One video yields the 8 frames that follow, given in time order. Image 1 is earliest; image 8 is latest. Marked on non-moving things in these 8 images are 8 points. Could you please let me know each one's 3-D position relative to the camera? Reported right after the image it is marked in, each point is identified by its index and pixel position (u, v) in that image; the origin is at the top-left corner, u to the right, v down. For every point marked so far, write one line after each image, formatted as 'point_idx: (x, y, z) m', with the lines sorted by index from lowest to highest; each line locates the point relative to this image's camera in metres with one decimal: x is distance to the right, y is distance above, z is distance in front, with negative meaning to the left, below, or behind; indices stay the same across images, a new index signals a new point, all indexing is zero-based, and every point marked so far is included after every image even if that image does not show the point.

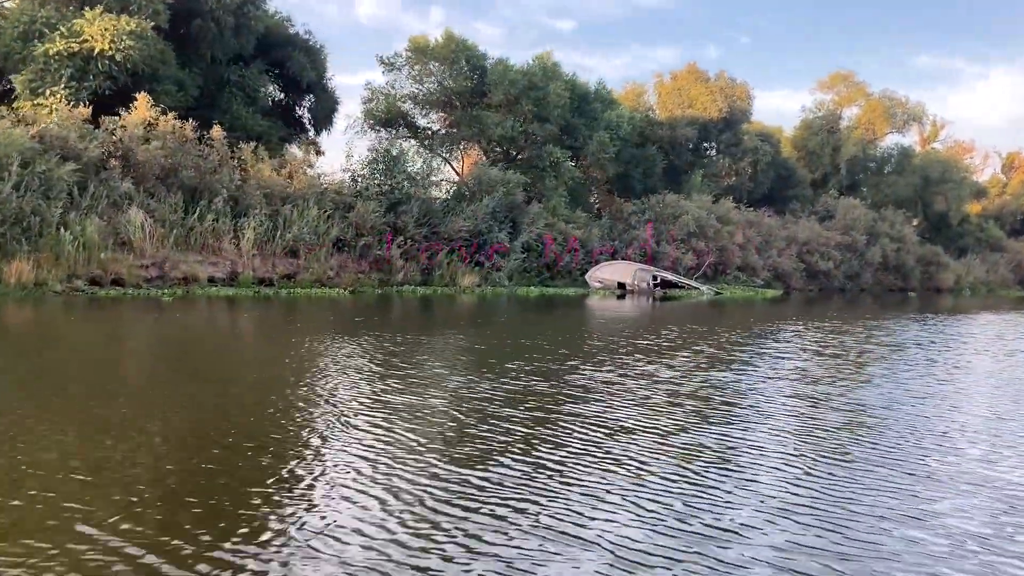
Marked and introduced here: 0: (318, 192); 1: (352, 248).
0: (-3.9, +1.9, +19.0) m
1: (-3.2, +0.8, +19.1) m
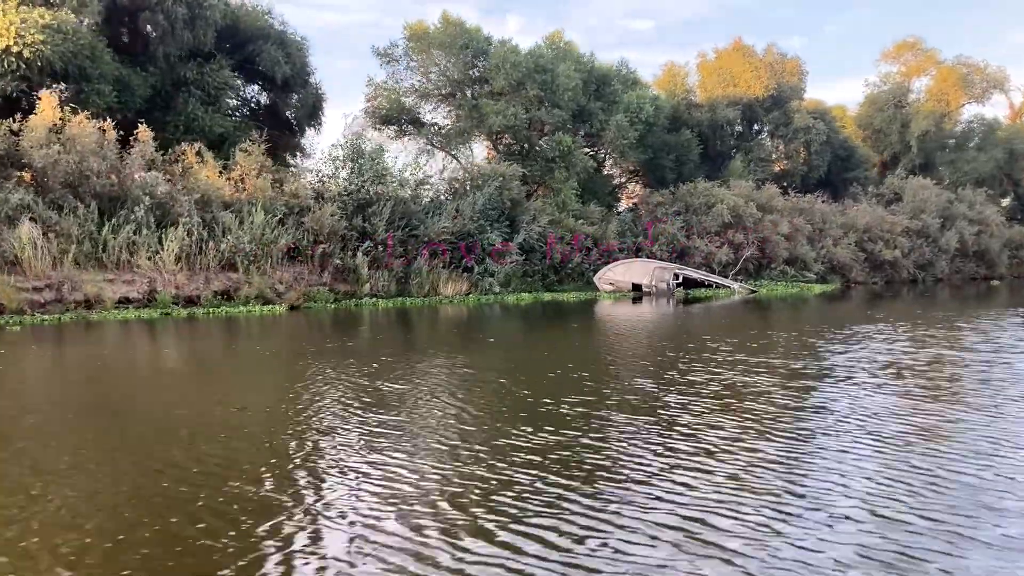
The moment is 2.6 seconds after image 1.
0: (-4.3, +1.6, +16.8) m
1: (-3.6, +0.5, +16.8) m
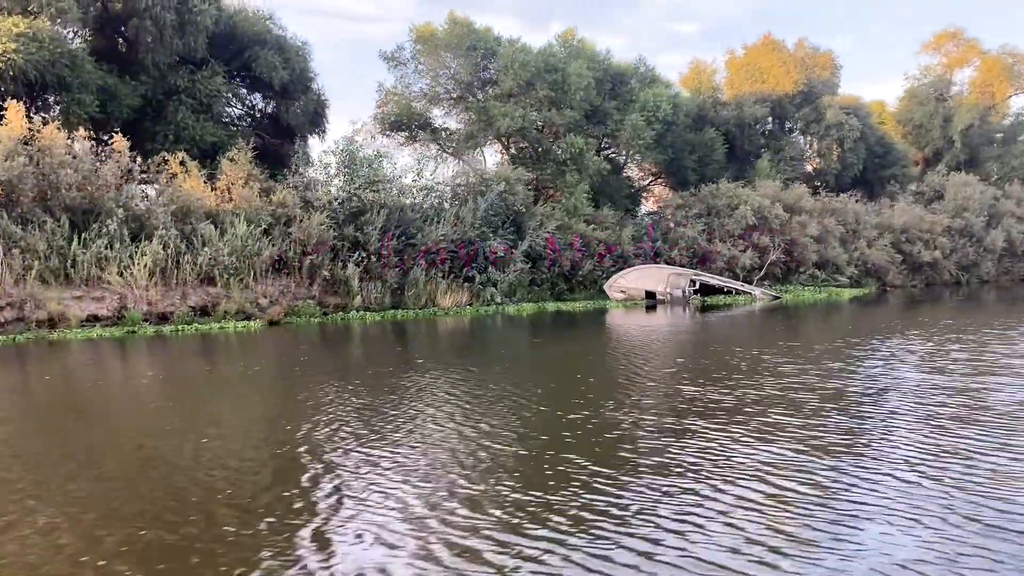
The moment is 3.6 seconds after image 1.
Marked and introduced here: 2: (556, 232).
0: (-4.3, +1.3, +16.0) m
1: (-3.6, +0.3, +16.0) m
2: (+0.9, +1.1, +19.9) m
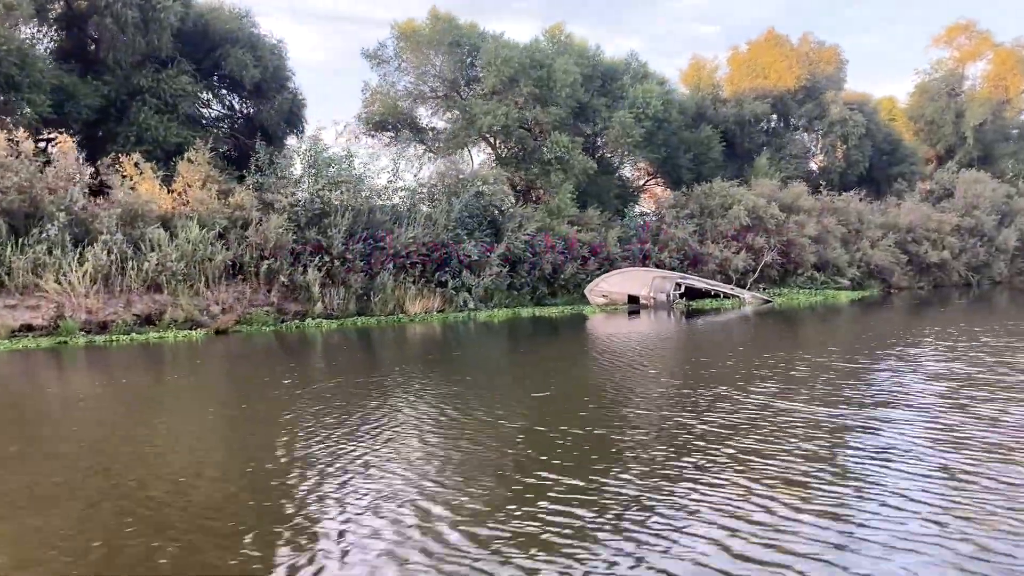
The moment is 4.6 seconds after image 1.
0: (-4.9, +1.2, +15.3) m
1: (-4.1, +0.2, +15.3) m
2: (+0.5, +1.0, +19.0) m
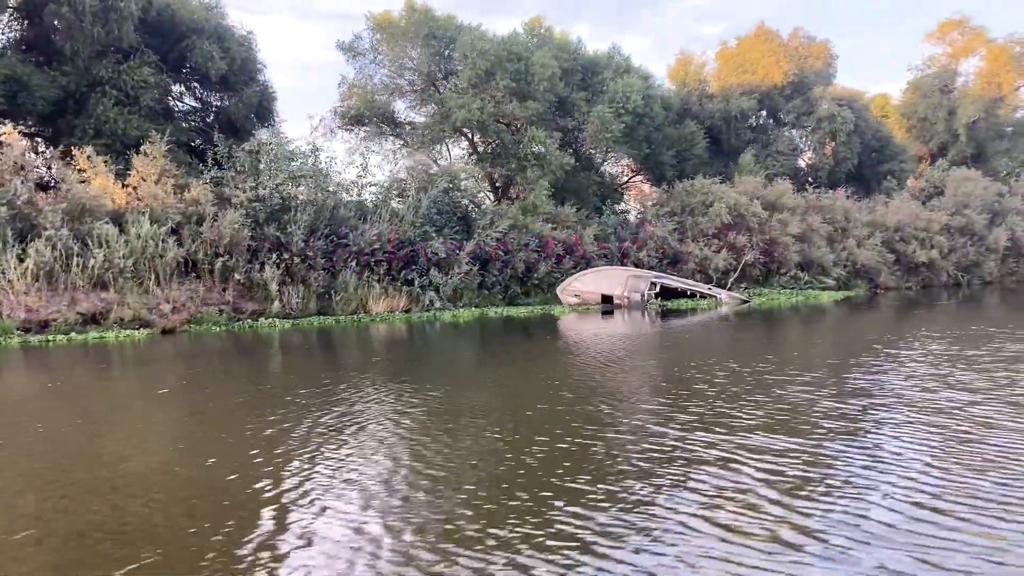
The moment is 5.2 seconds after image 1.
0: (-5.4, +1.3, +14.8) m
1: (-4.7, +0.2, +14.7) m
2: (-0.1, +1.1, +18.5) m
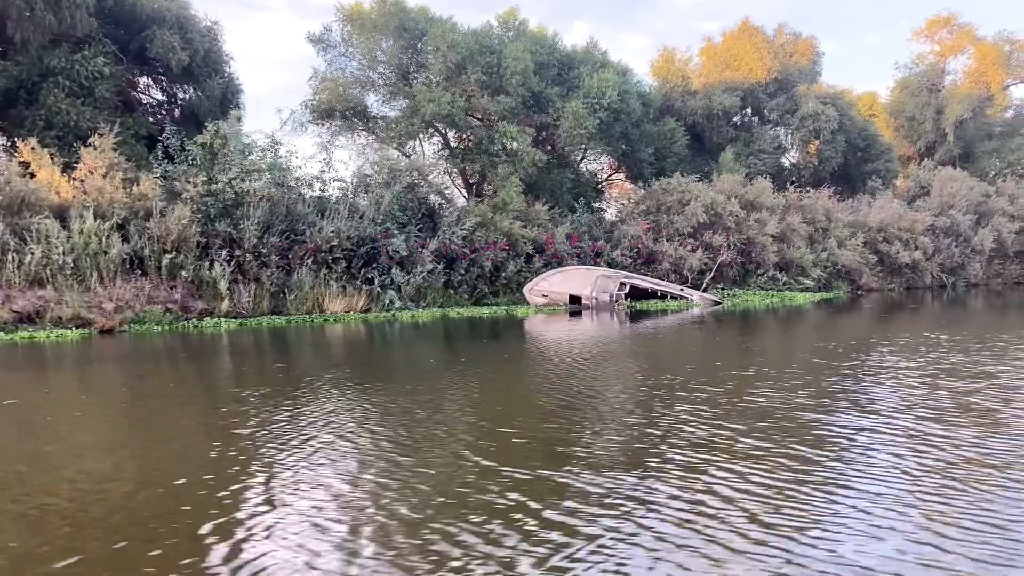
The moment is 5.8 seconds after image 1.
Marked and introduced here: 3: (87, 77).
0: (-6.0, +1.3, +14.2) m
1: (-5.3, +0.3, +14.2) m
2: (-0.7, +1.1, +18.0) m
3: (-7.6, +3.8, +17.2) m
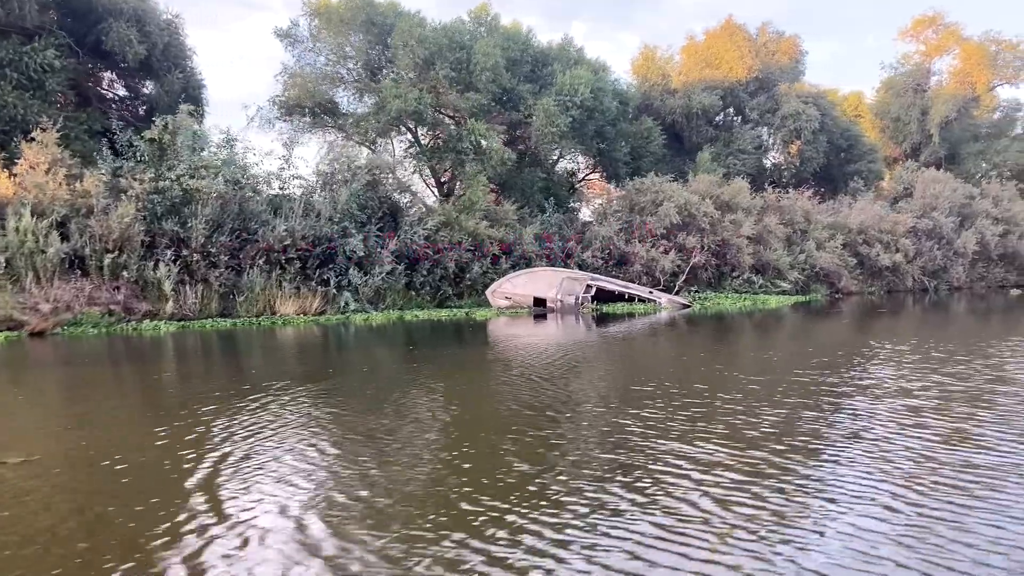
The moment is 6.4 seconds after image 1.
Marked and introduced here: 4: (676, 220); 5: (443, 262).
0: (-6.6, +1.3, +13.6) m
1: (-5.9, +0.2, +13.6) m
2: (-1.3, +1.0, +17.4) m
3: (-8.2, +3.8, +16.6) m
4: (+3.4, +1.4, +19.7) m
5: (-1.2, +0.5, +17.0) m
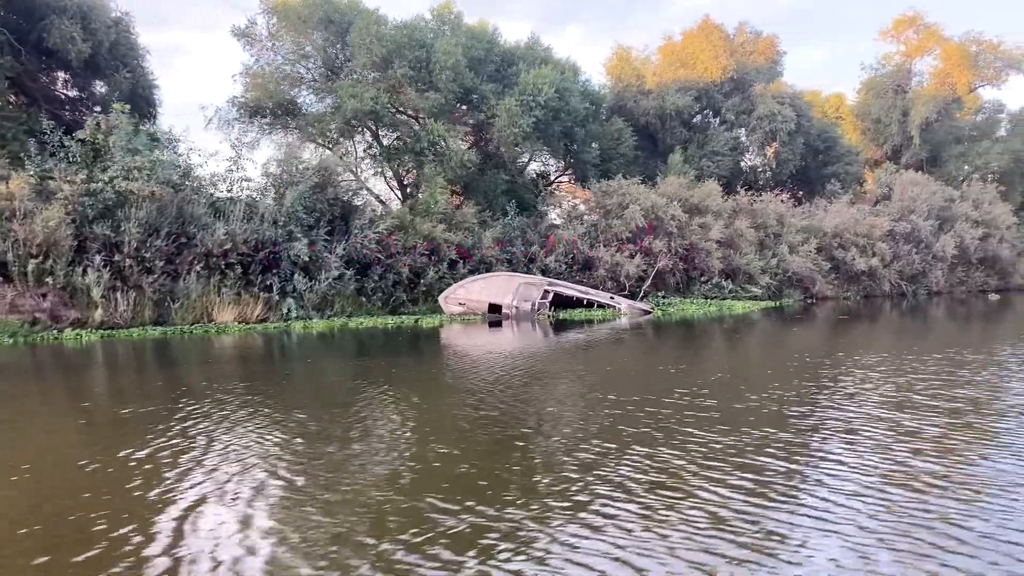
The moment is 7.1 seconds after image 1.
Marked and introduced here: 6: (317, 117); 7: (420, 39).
0: (-7.4, +1.2, +13.0) m
1: (-6.6, +0.2, +12.9) m
2: (-2.1, +0.9, +16.8) m
3: (-9.0, +3.6, +15.9) m
4: (+2.6, +1.3, +19.1) m
5: (-2.0, +0.4, +16.4) m
6: (-4.0, +3.5, +19.9) m
7: (-1.9, +5.1, +19.7) m
